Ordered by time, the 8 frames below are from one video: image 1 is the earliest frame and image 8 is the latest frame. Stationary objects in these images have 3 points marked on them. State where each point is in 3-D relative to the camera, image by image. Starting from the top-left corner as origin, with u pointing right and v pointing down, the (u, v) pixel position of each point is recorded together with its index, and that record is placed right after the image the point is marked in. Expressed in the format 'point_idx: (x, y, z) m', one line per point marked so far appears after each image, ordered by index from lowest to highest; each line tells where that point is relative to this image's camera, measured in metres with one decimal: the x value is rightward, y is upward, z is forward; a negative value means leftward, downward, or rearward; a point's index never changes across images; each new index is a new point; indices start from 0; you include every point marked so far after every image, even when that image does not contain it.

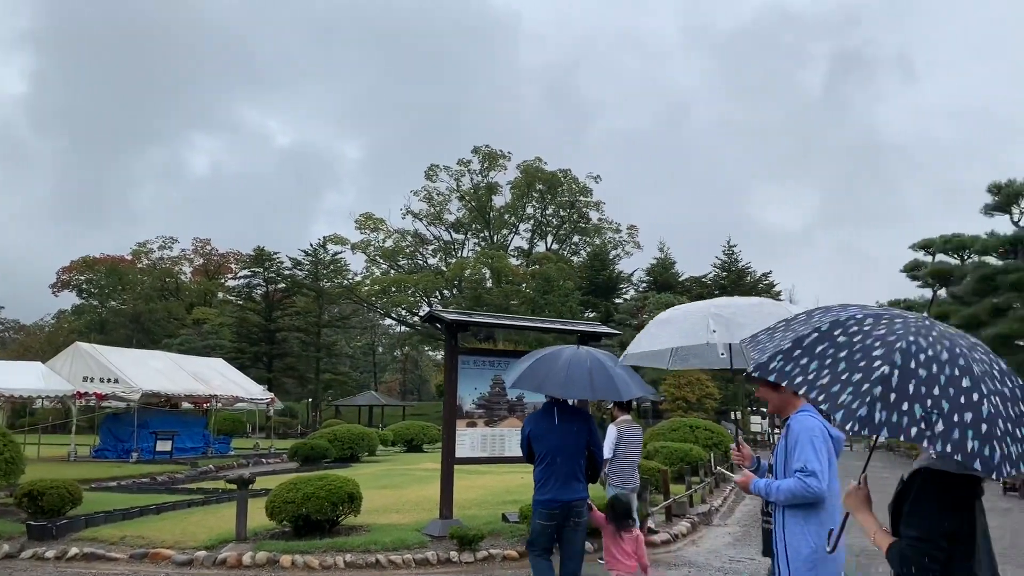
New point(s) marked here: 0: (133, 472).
0: (-9.4, -4.6, +19.2) m
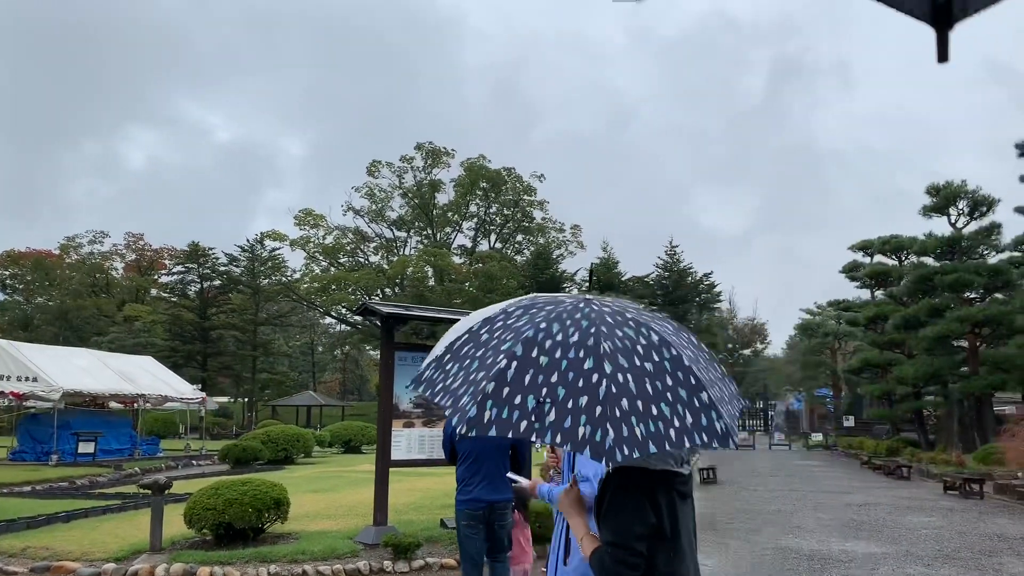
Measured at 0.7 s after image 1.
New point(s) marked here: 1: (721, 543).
0: (-10.9, -4.4, +18.1) m
1: (+2.5, -3.1, +9.3) m
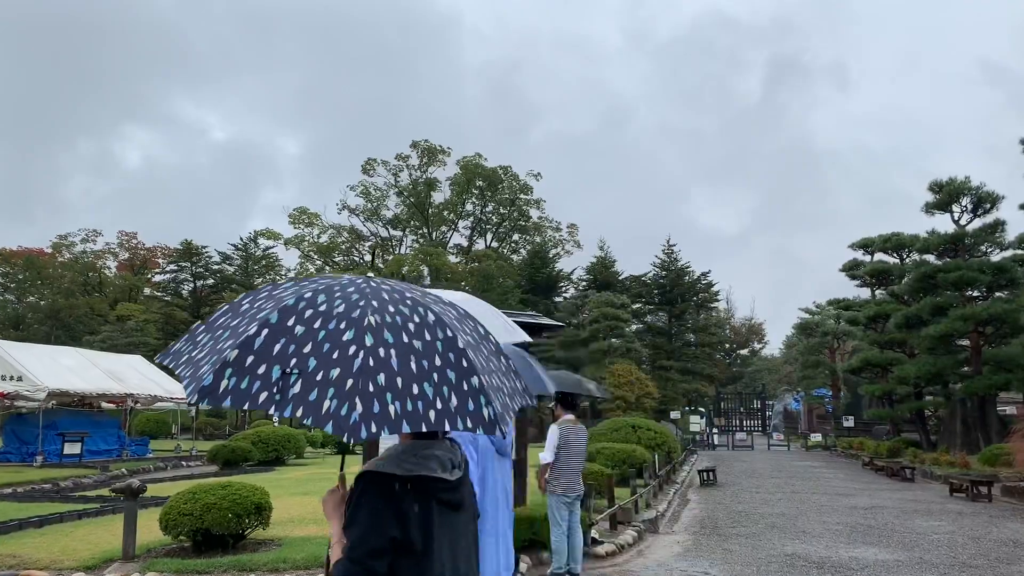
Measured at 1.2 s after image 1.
0: (-11.0, -4.4, +17.6) m
1: (+2.5, -3.0, +8.9) m
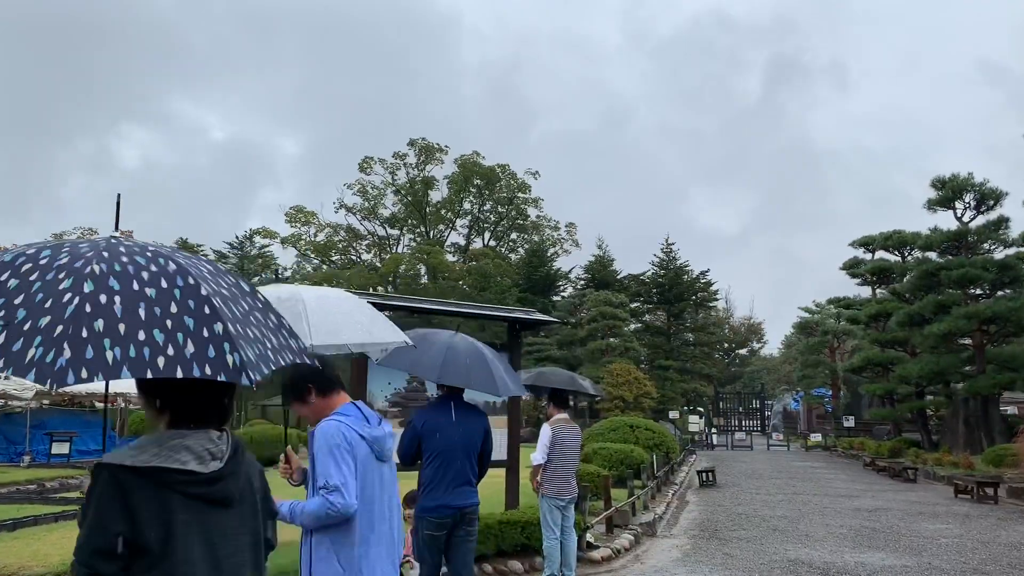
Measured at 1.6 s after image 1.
0: (-11.1, -4.3, +17.3) m
1: (+2.4, -3.0, +8.6) m
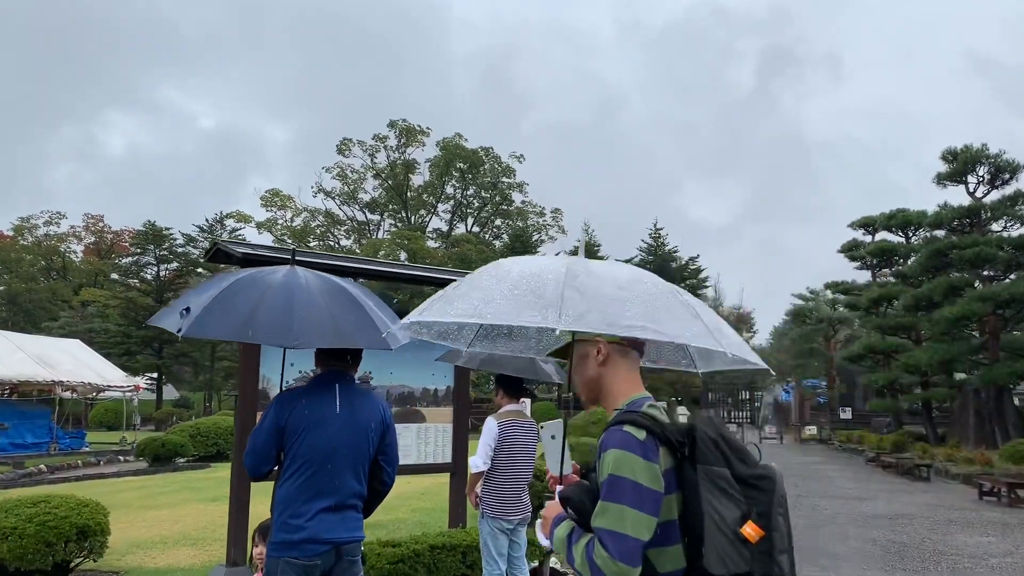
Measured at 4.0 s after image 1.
0: (-11.7, -3.8, +15.3) m
1: (+1.9, -2.6, +6.8) m
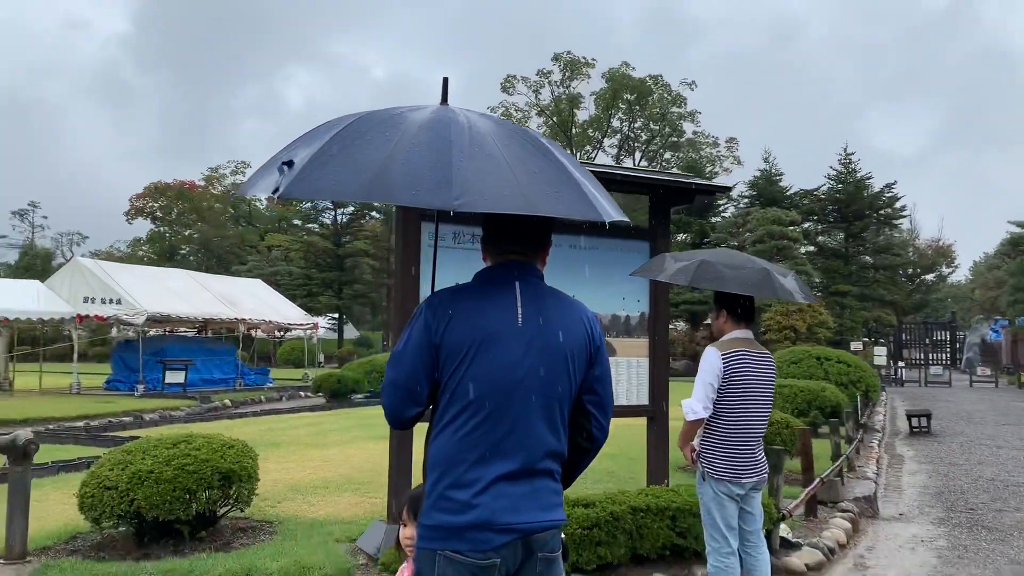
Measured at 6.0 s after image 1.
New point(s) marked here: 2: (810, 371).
0: (-8.1, -2.5, +16.4) m
1: (+3.4, -1.9, +5.1) m
2: (+4.8, -1.4, +12.3) m
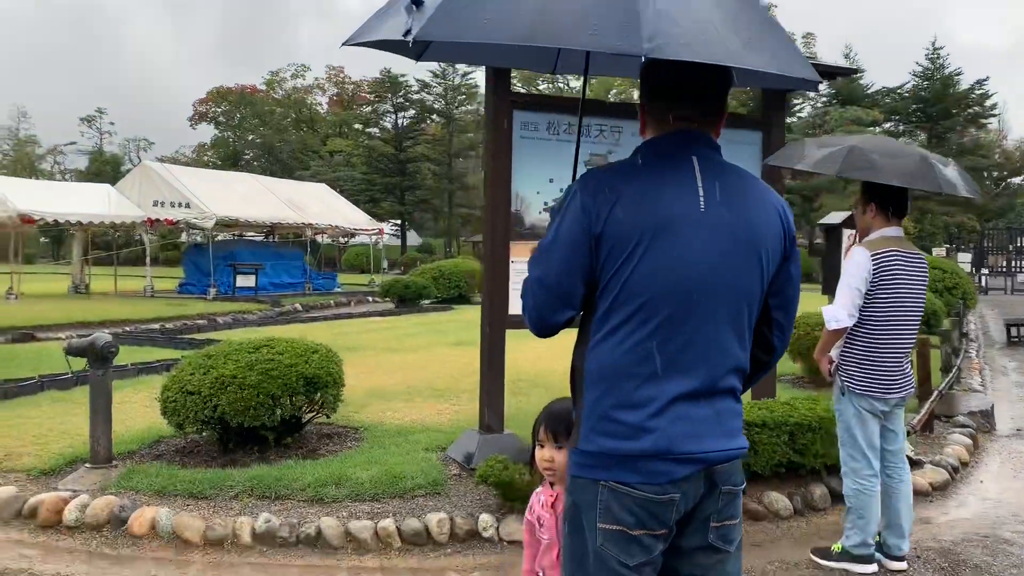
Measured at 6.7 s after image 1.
0: (-6.6, -0.5, +16.6) m
1: (+4.0, -1.2, +4.6) m
2: (+6.0, +0.1, +11.6) m
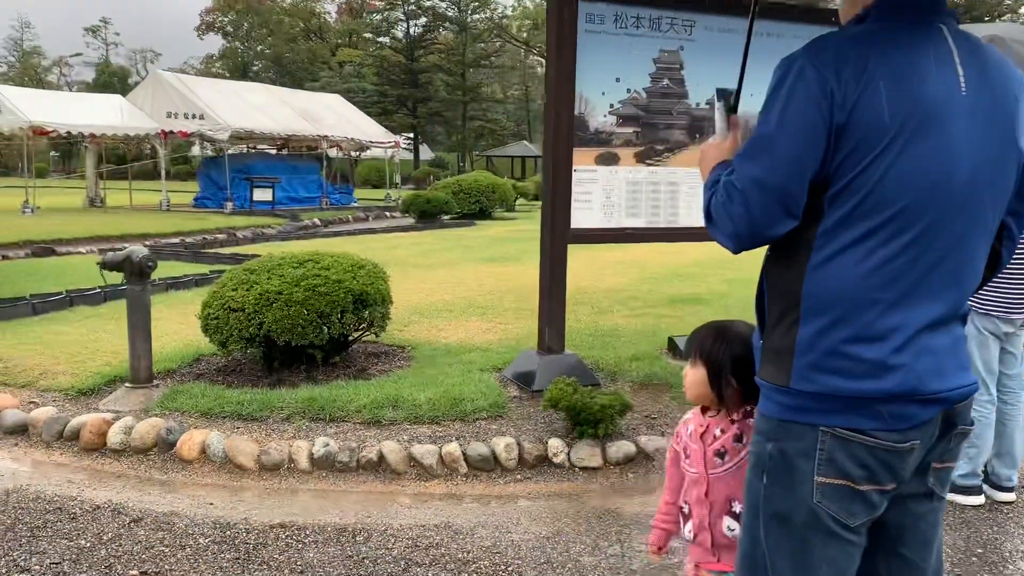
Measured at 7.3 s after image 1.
0: (-6.1, +1.3, +16.3) m
1: (+4.3, -0.7, +4.3) m
2: (+6.4, +1.4, +11.1) m
